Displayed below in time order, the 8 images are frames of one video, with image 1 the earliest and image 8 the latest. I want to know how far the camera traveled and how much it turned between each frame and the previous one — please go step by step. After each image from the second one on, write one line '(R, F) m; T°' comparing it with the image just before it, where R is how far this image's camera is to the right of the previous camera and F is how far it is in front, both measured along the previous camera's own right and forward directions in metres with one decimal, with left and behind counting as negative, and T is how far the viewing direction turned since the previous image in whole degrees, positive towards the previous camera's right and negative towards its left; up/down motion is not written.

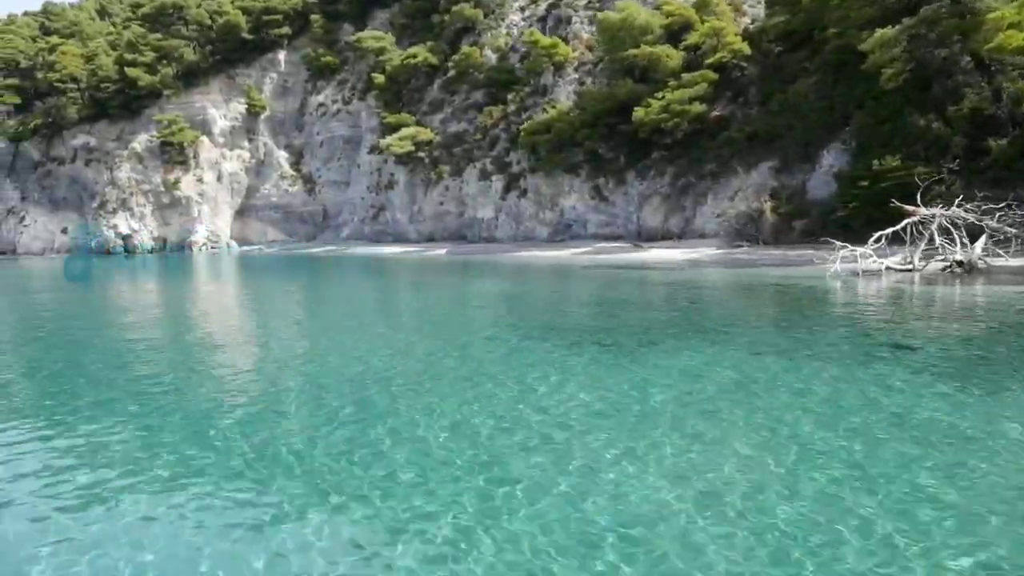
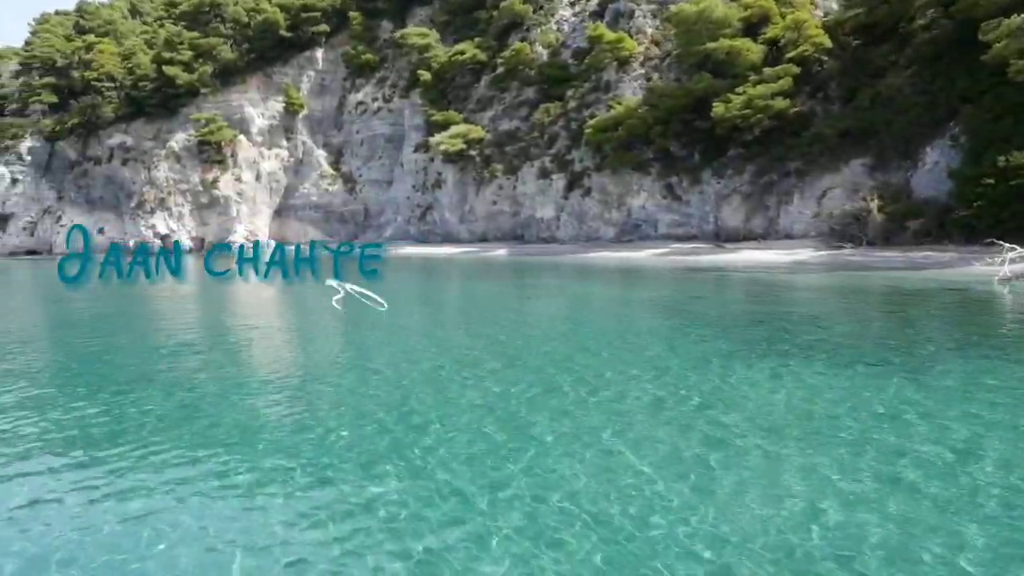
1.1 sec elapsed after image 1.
(-2.2, +0.9) m; -1°
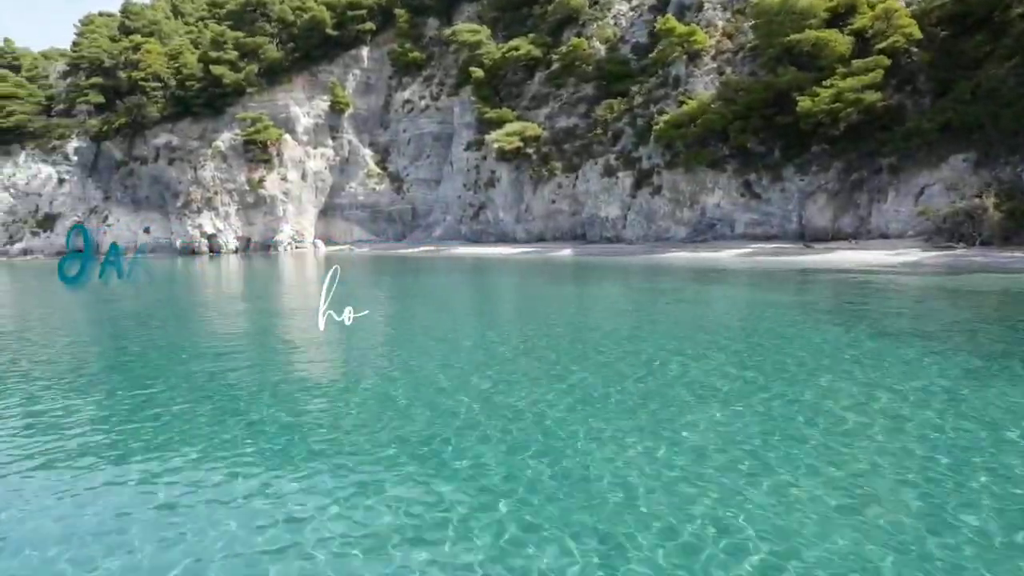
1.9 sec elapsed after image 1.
(-1.8, +0.9) m; -2°
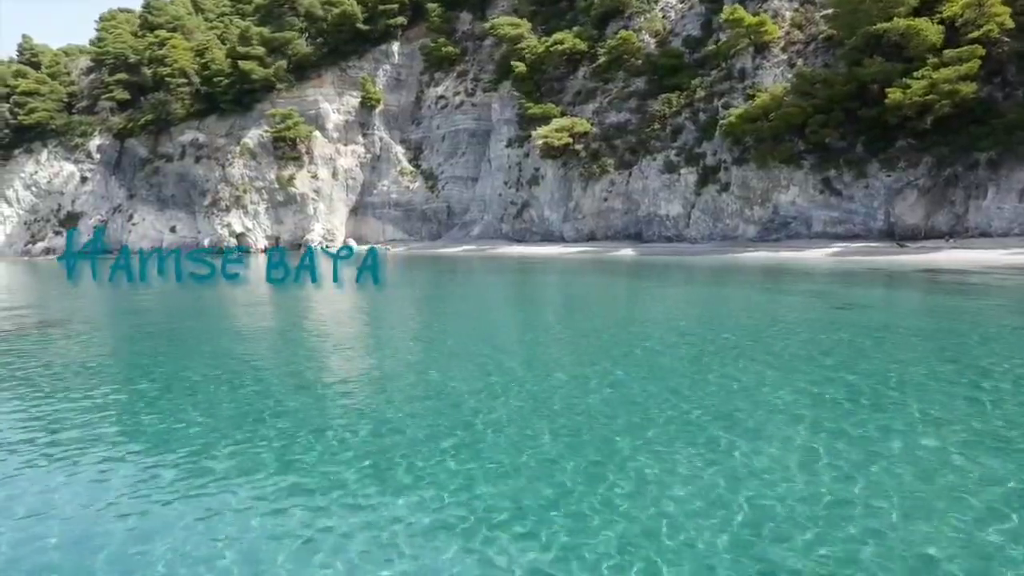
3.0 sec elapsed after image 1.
(-2.4, +1.2) m; 0°
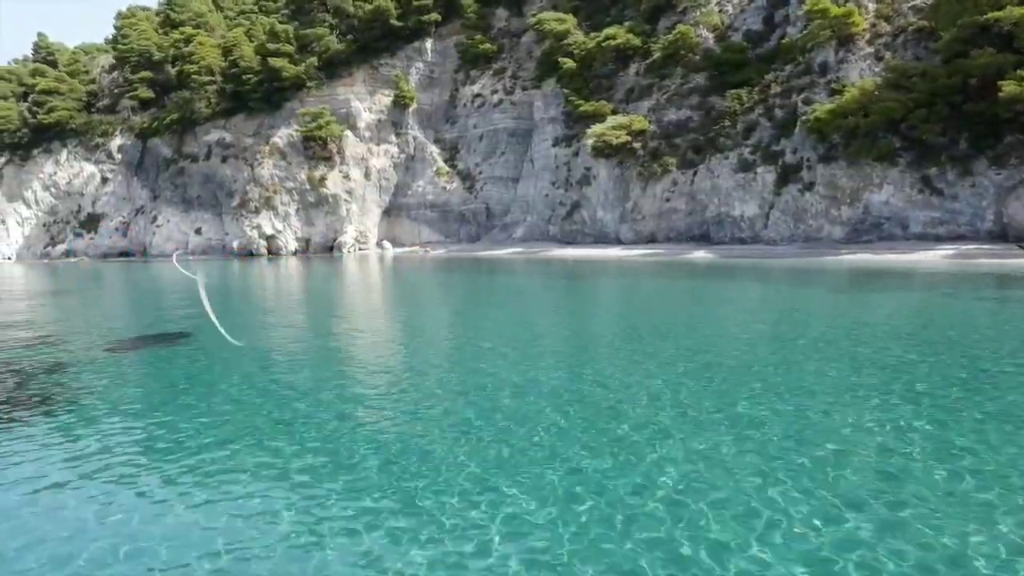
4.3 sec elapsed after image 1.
(-2.9, +1.5) m; 0°
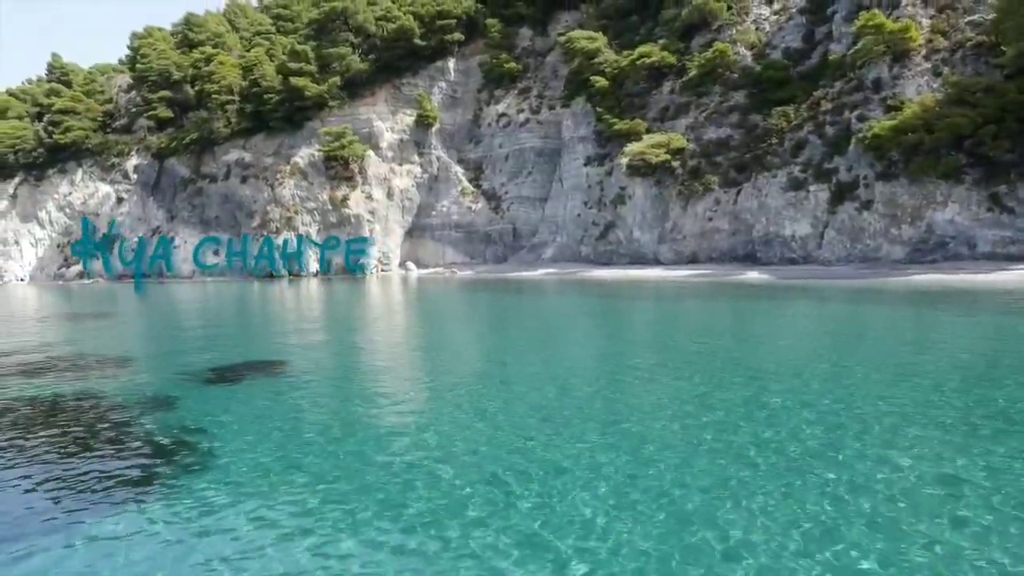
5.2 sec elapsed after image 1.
(-1.9, +1.0) m; 0°
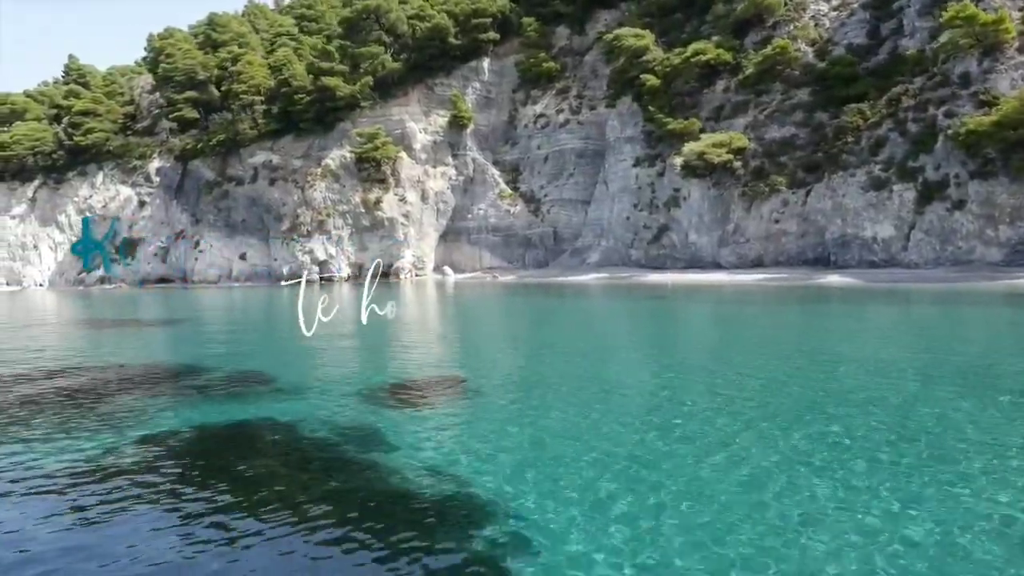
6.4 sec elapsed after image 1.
(-2.7, +1.4) m; 0°
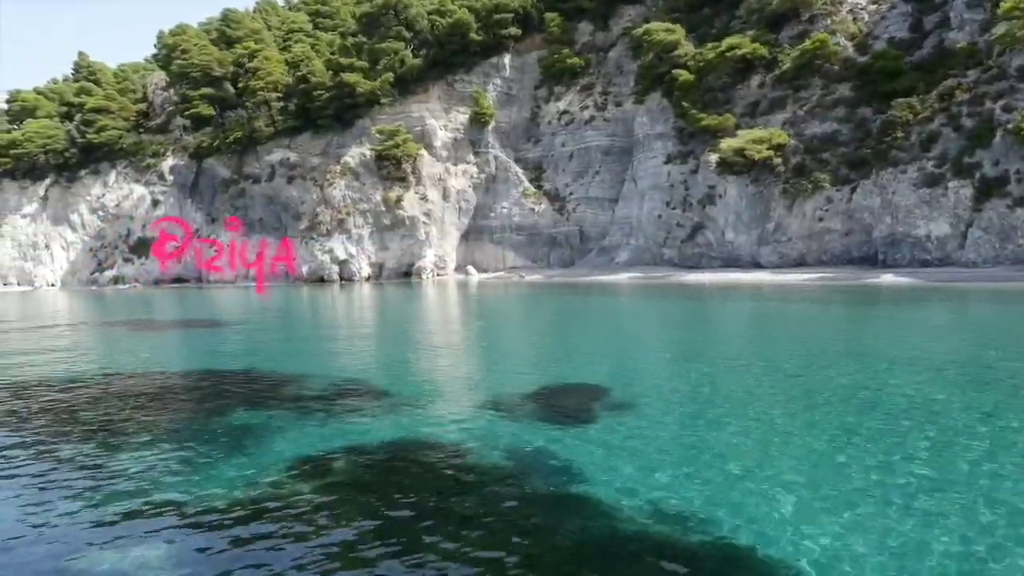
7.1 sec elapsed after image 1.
(-1.6, +0.9) m; 0°
